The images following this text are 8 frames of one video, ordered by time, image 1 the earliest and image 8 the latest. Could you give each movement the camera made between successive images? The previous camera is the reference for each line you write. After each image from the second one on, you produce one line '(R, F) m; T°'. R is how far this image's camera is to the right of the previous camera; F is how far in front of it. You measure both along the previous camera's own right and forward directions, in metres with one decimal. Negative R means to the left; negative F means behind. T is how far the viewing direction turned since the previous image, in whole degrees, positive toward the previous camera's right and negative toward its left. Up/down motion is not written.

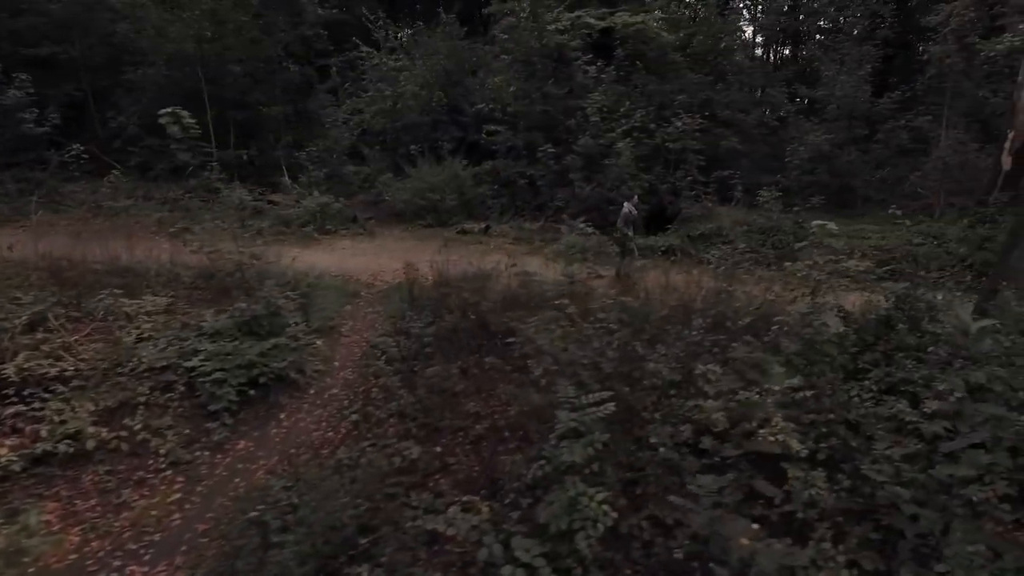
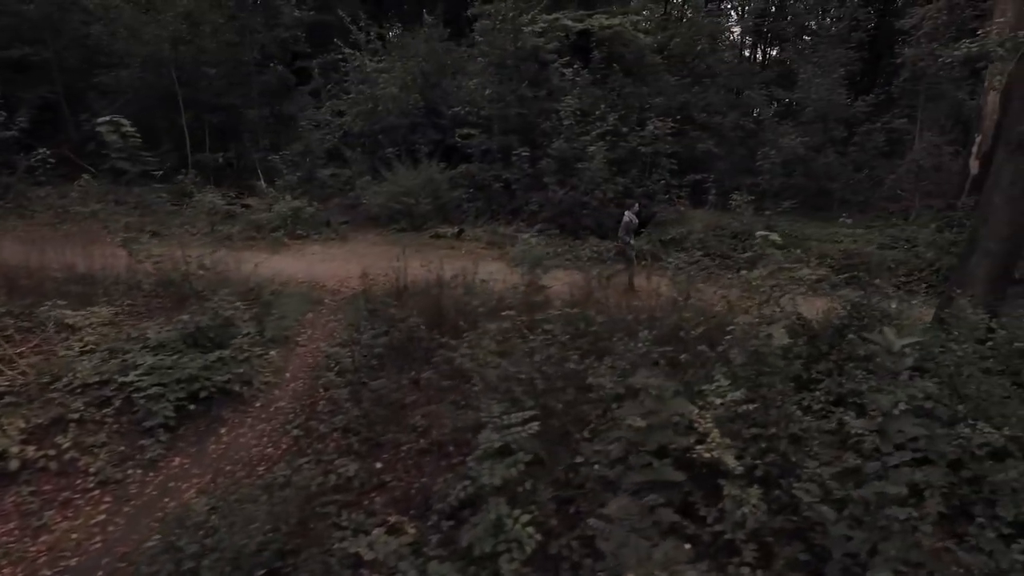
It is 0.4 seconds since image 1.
(+0.5, +0.1) m; +1°
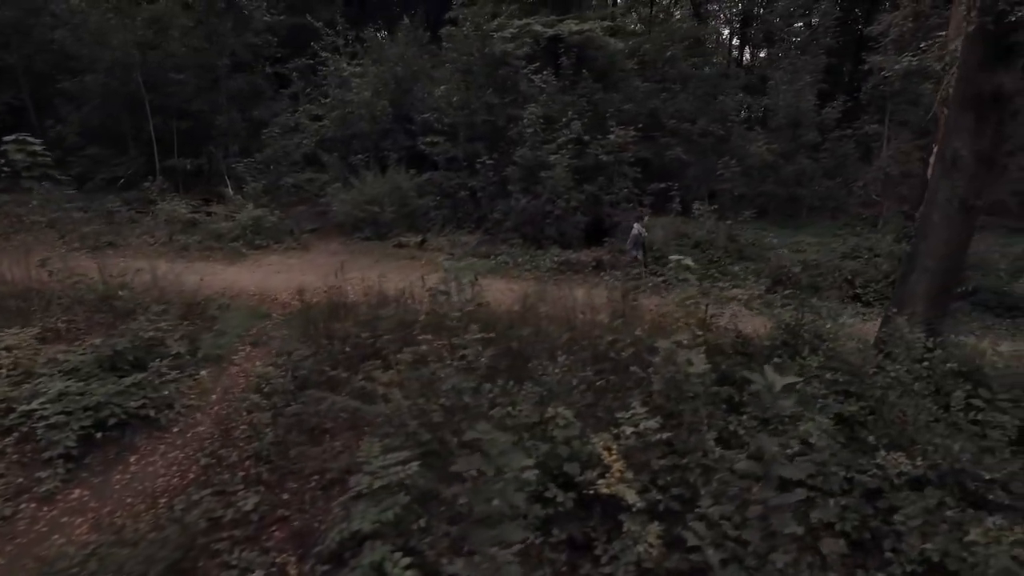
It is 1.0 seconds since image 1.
(+0.8, +0.1) m; 0°
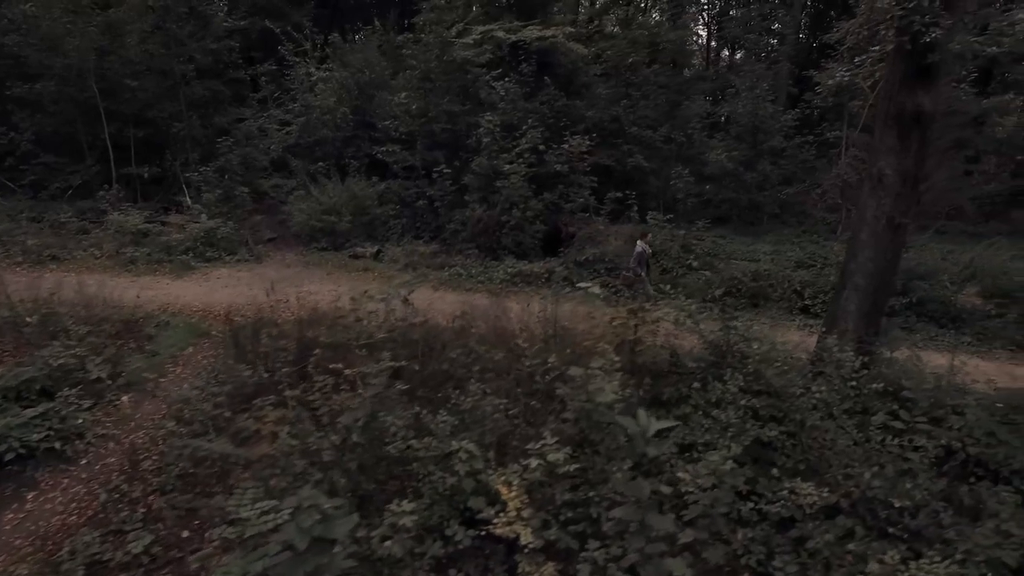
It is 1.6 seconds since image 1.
(+0.7, +0.1) m; +1°
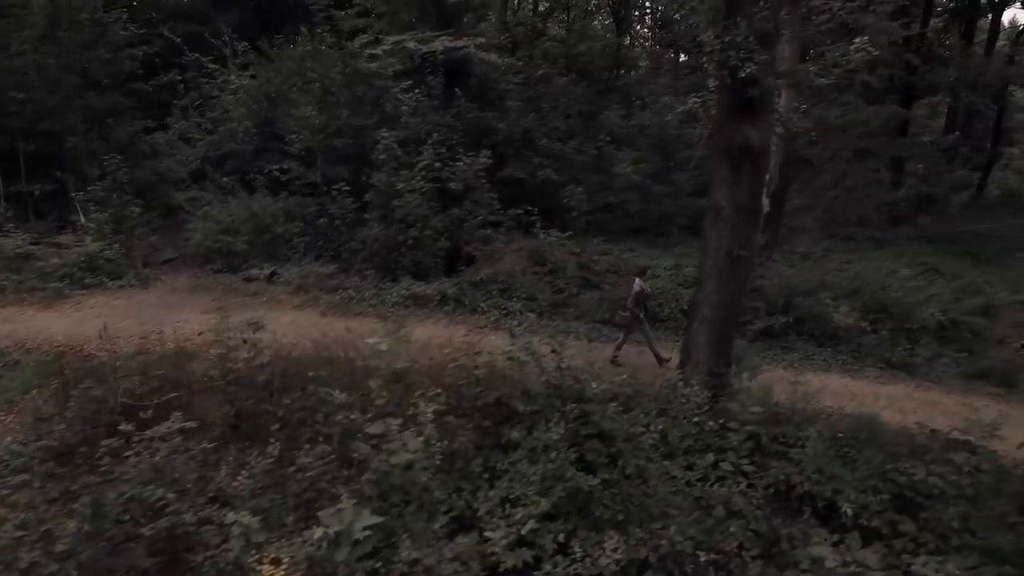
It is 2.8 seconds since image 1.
(+1.4, +0.3) m; +4°
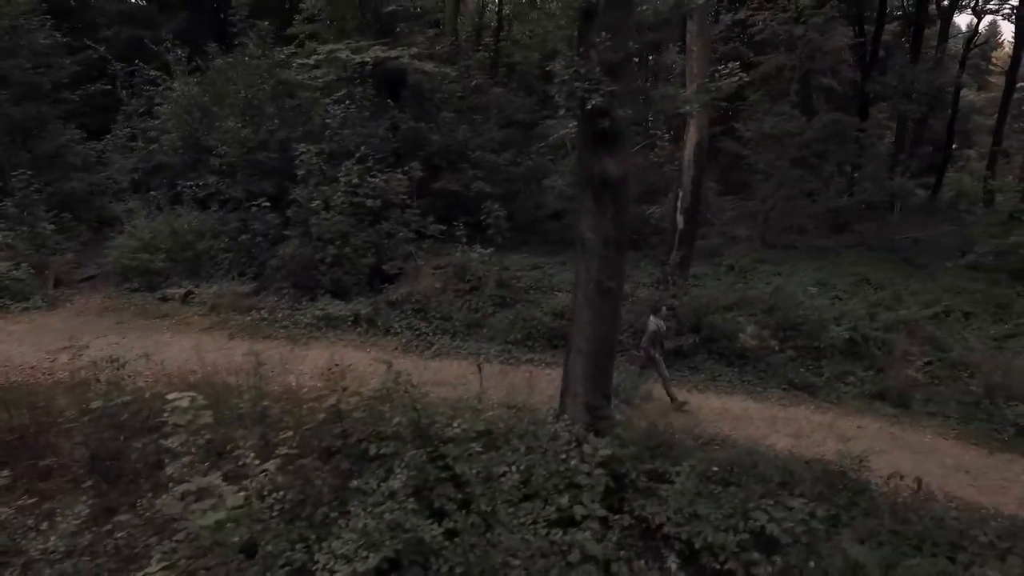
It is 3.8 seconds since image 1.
(+1.3, +0.2) m; +2°
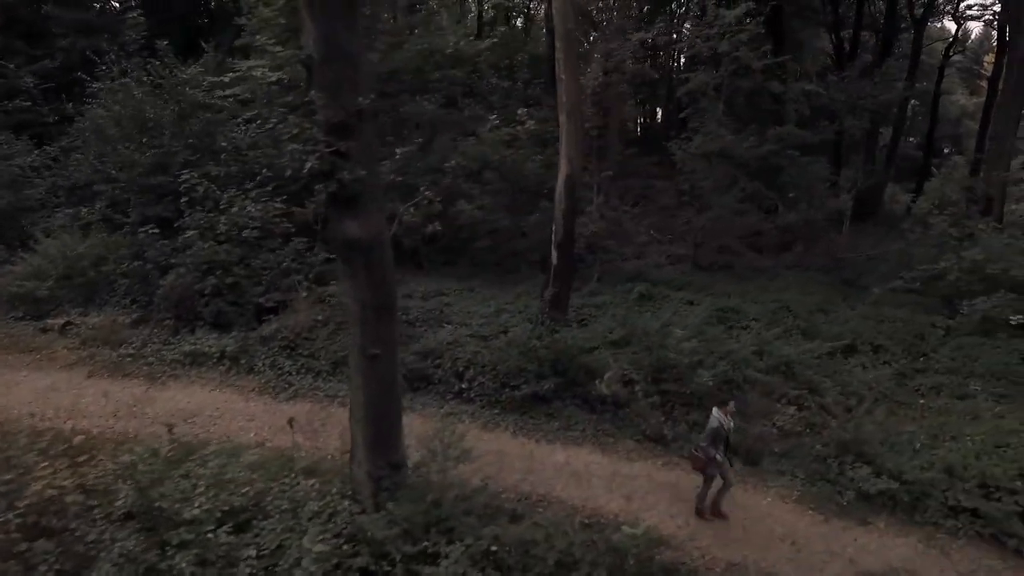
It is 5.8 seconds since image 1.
(+2.5, +0.5) m; 0°
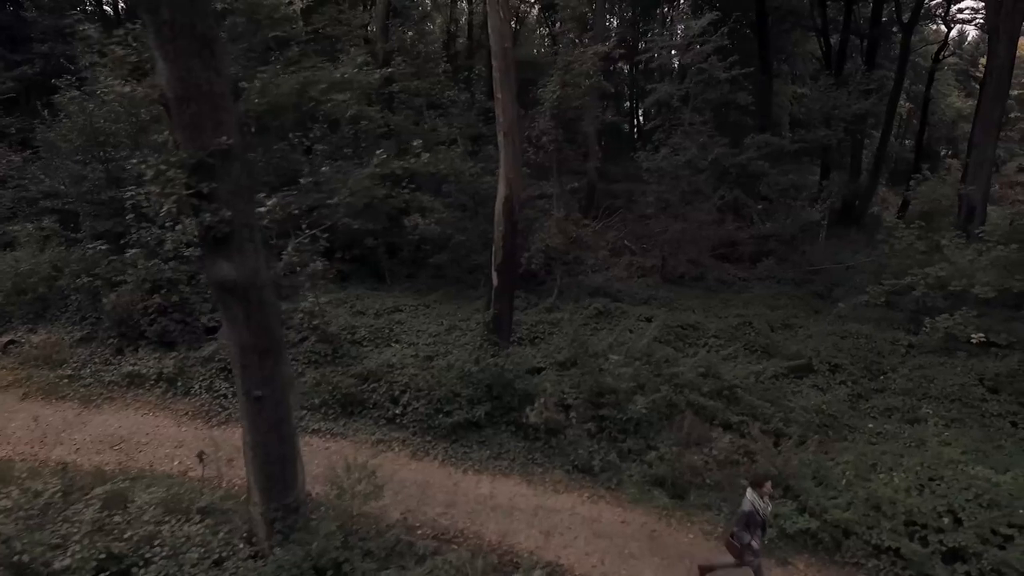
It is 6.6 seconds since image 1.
(+1.1, +0.2) m; 0°
